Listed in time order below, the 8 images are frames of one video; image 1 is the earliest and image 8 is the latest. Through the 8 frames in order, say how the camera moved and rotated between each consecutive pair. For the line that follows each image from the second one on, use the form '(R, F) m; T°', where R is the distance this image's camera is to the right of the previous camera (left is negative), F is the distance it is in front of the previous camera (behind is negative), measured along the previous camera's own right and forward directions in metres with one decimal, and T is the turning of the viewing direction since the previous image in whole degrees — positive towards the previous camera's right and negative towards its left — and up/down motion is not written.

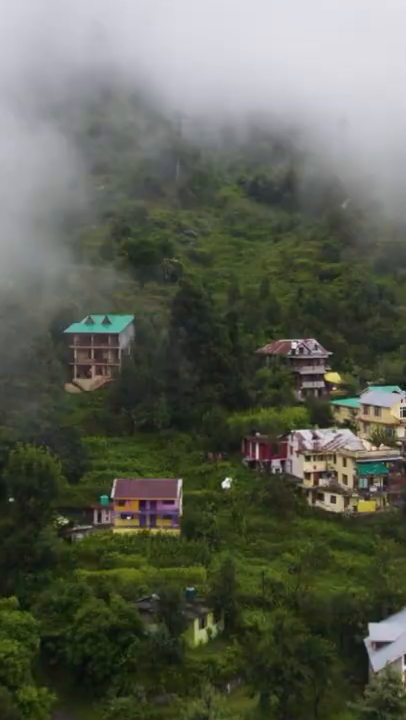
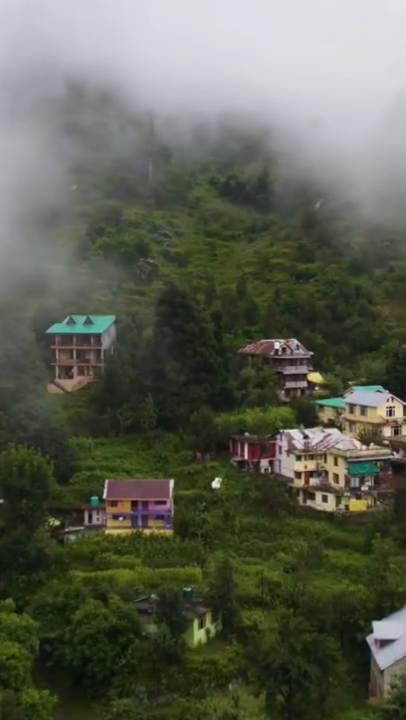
(-0.9, 0.0) m; +2°
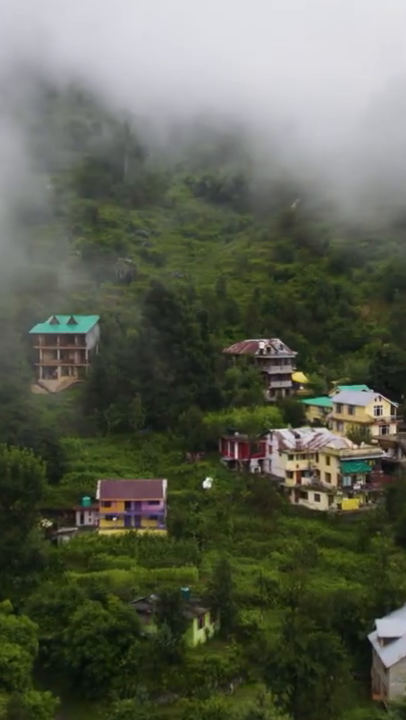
(-0.8, 0.0) m; +2°
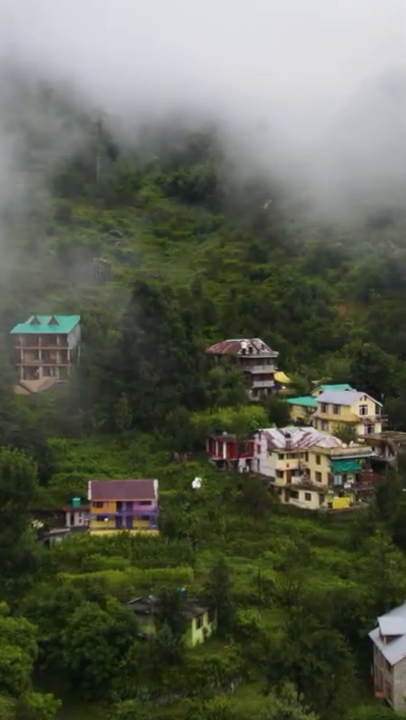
(-0.9, 0.0) m; +2°
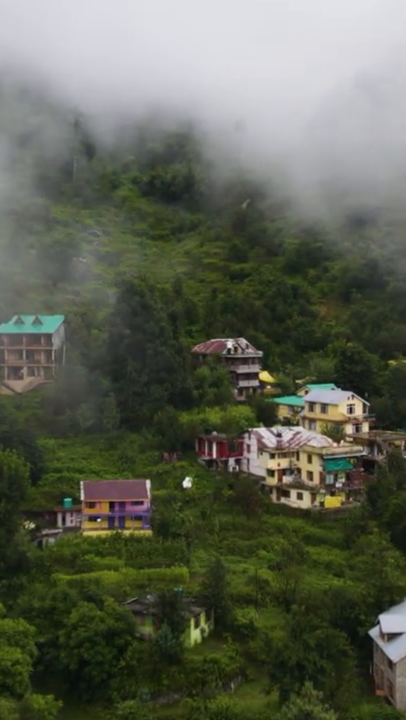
(-0.7, 0.0) m; +2°
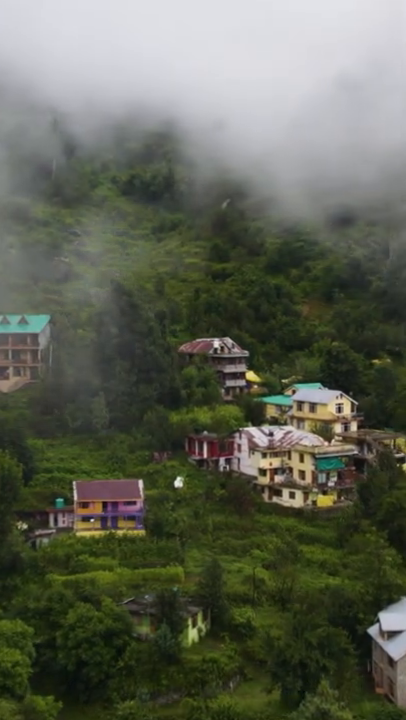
(-0.6, 0.0) m; +2°
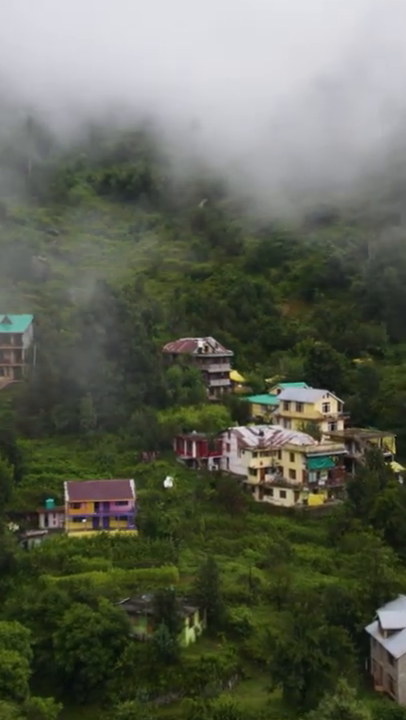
(-0.7, 0.0) m; +2°
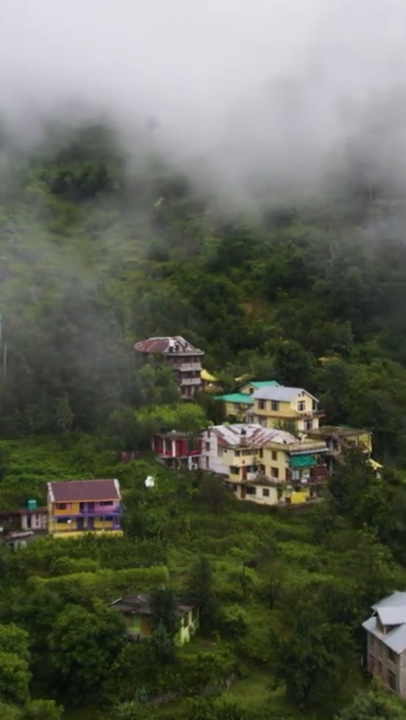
(-1.3, 0.0) m; +3°
